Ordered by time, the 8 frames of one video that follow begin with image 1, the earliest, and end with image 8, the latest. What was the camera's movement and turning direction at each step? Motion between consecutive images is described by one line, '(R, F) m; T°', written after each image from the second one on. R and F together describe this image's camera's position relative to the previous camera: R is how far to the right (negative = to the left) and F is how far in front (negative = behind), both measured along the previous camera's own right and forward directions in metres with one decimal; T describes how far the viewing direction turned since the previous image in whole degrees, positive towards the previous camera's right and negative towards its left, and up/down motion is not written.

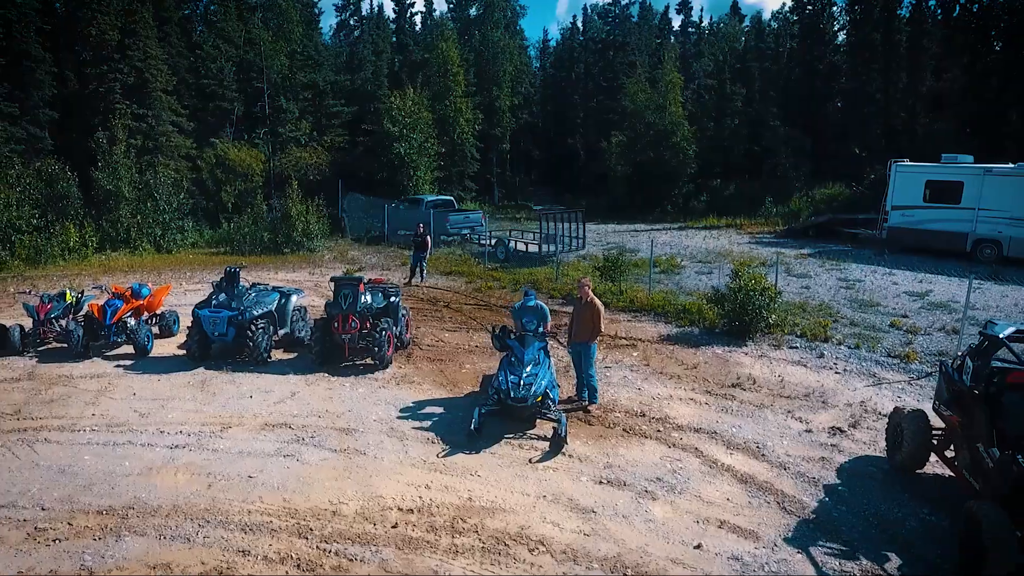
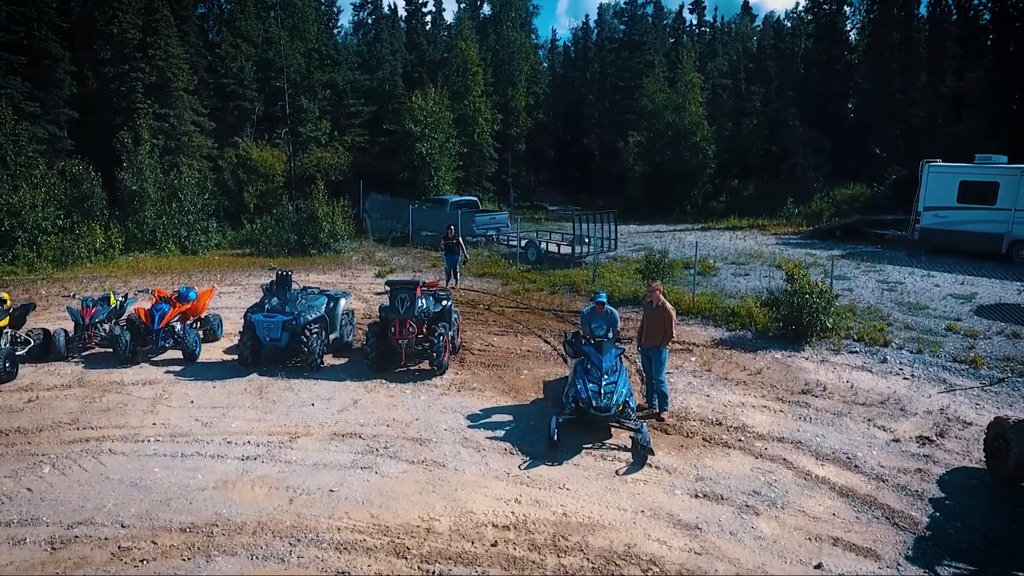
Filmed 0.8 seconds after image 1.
(-0.6, +0.3) m; 0°
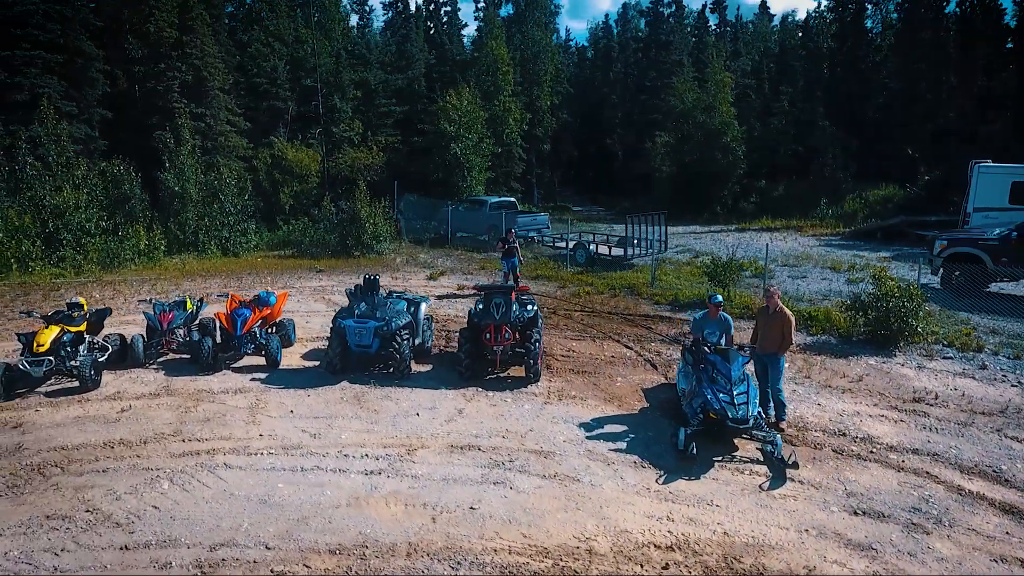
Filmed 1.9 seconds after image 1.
(-1.0, +0.3) m; 0°
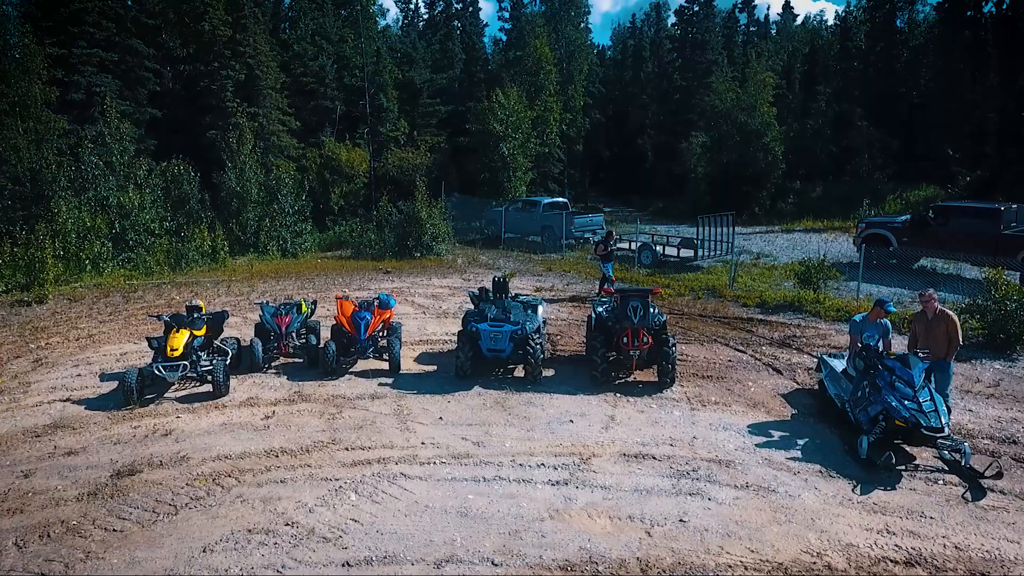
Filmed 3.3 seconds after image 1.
(-1.3, +0.3) m; 0°
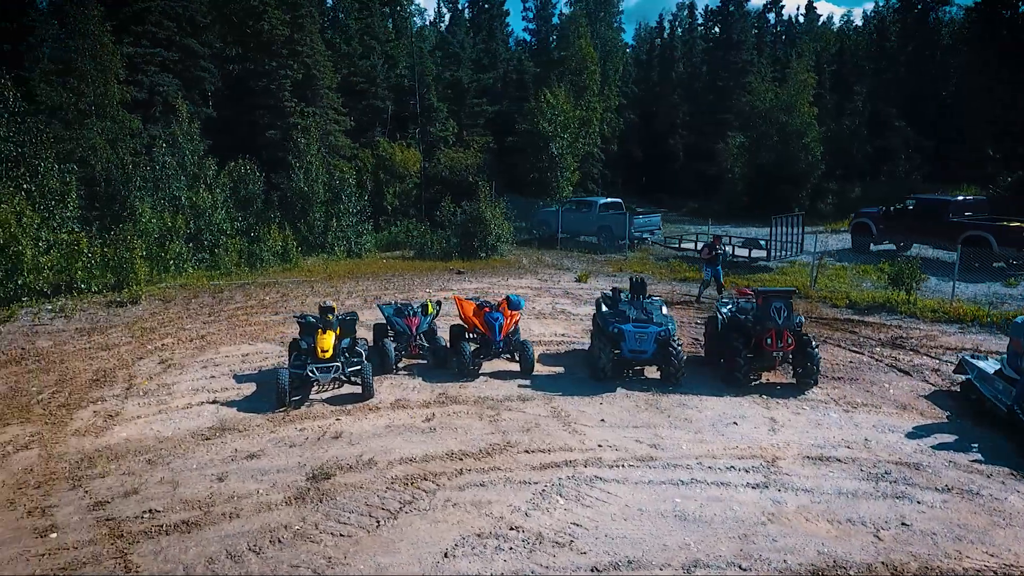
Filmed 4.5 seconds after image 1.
(-1.4, +0.1) m; 0°
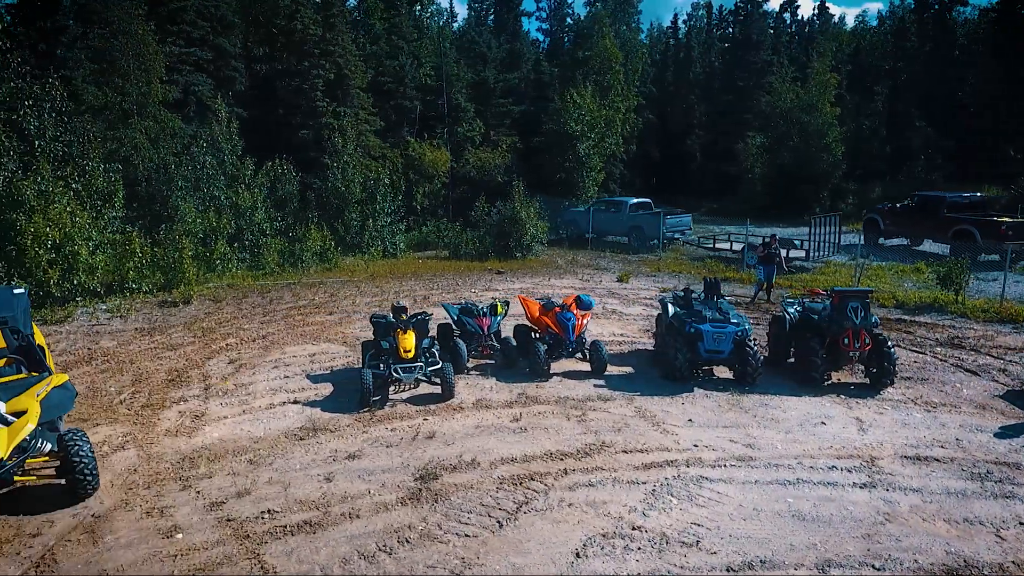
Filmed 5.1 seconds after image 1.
(-0.7, 0.0) m; 0°
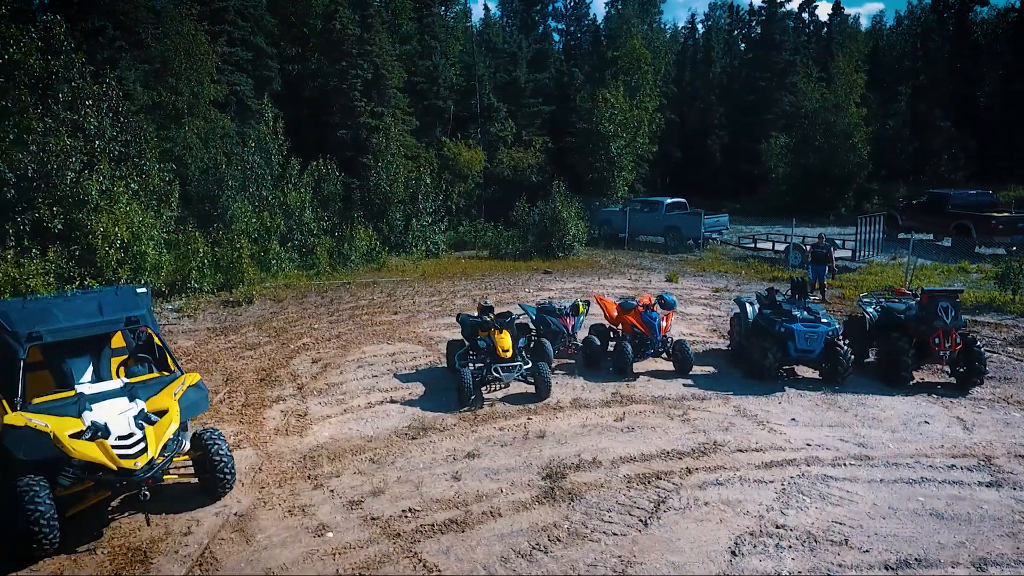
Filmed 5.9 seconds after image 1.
(-0.9, 0.0) m; 0°
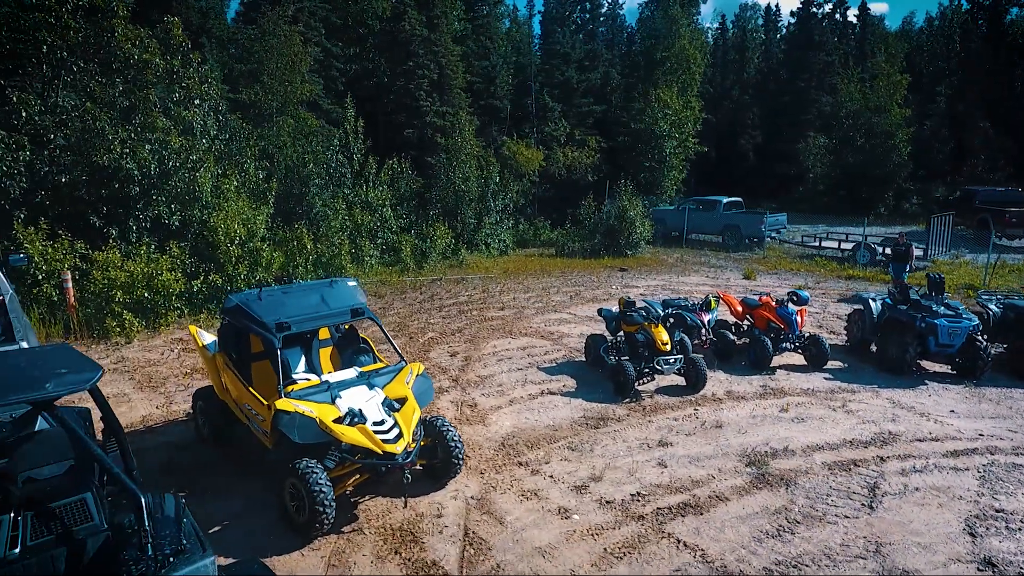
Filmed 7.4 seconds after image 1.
(-1.4, -0.2) m; 0°
